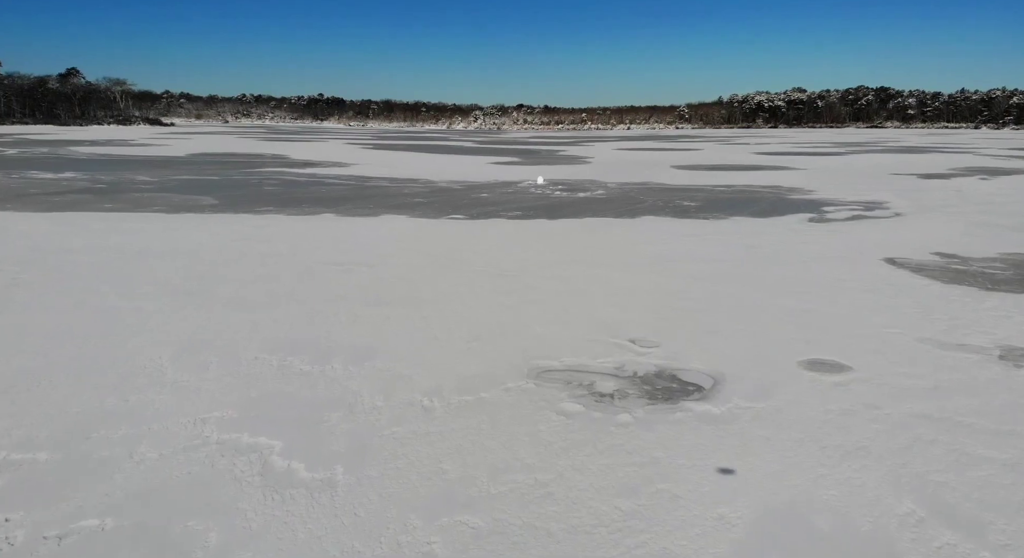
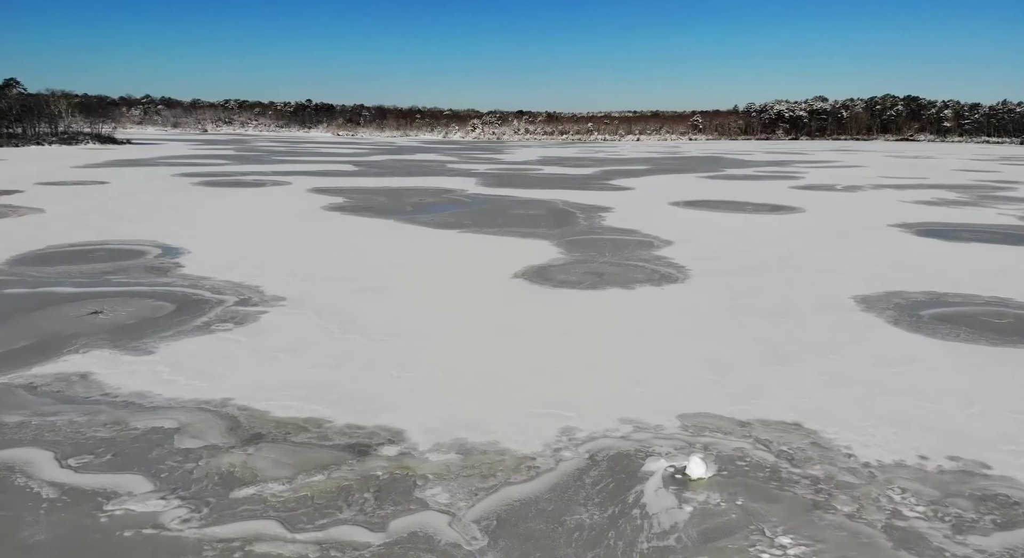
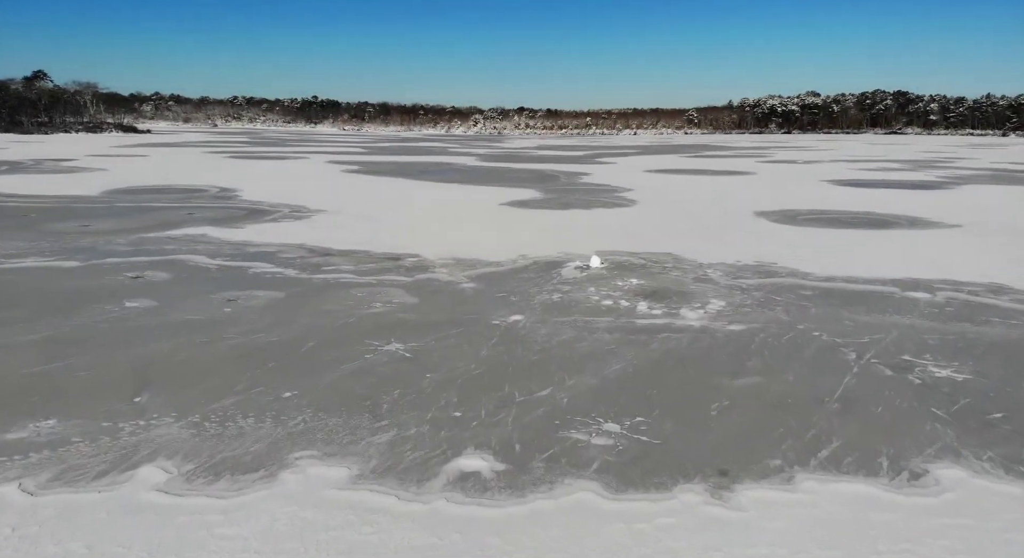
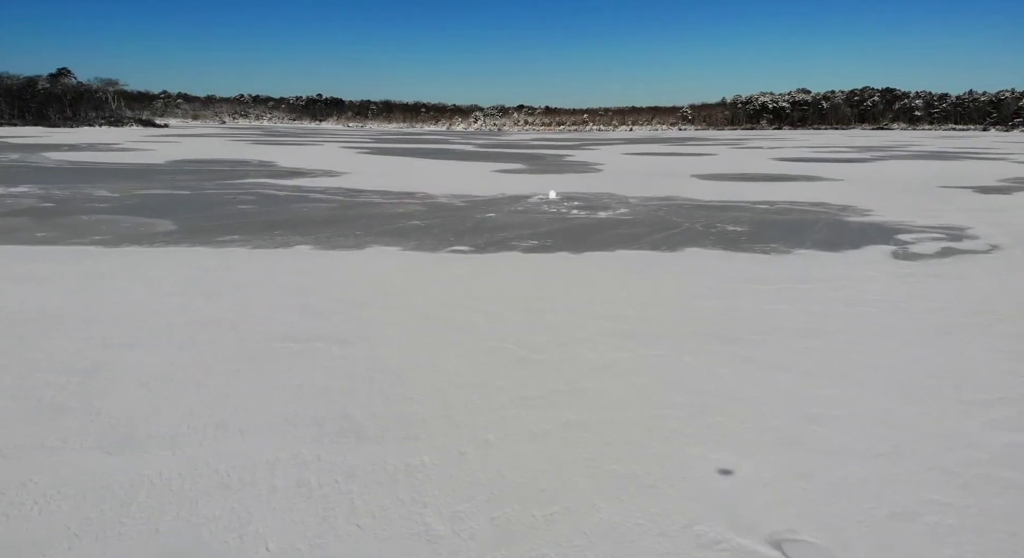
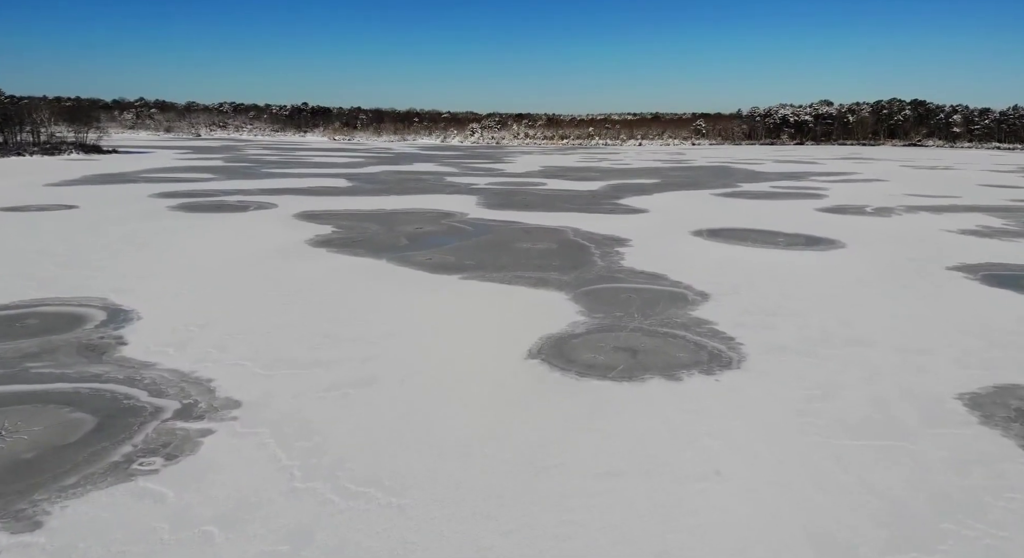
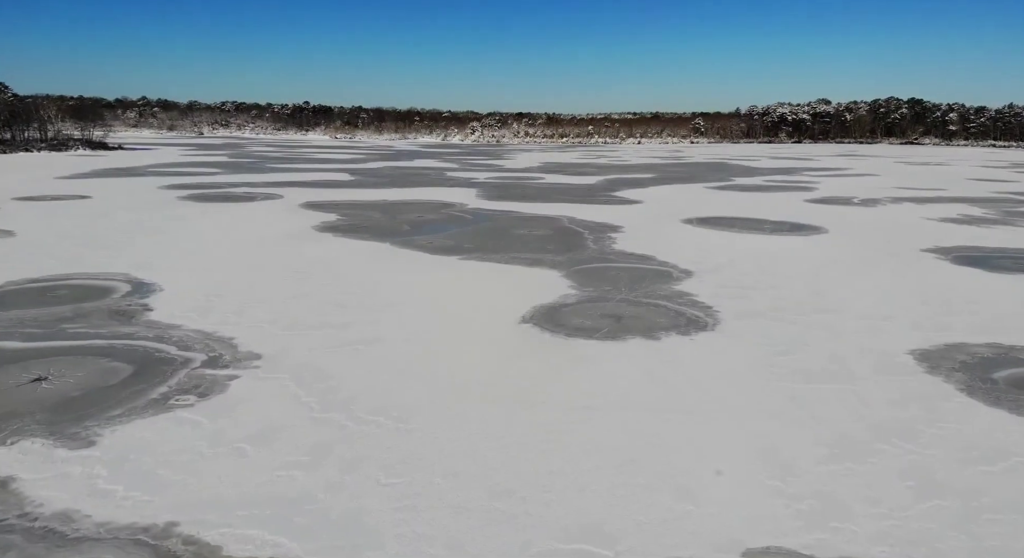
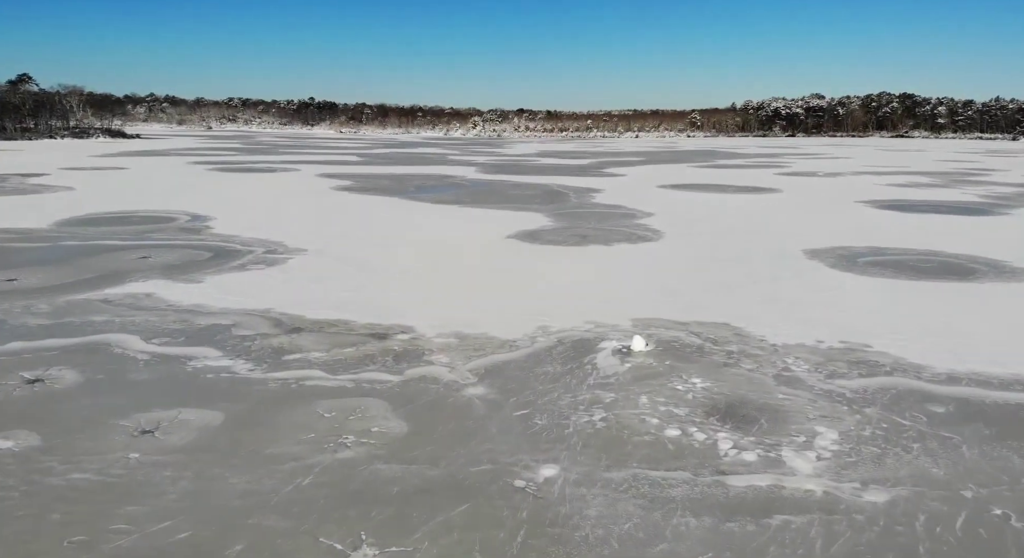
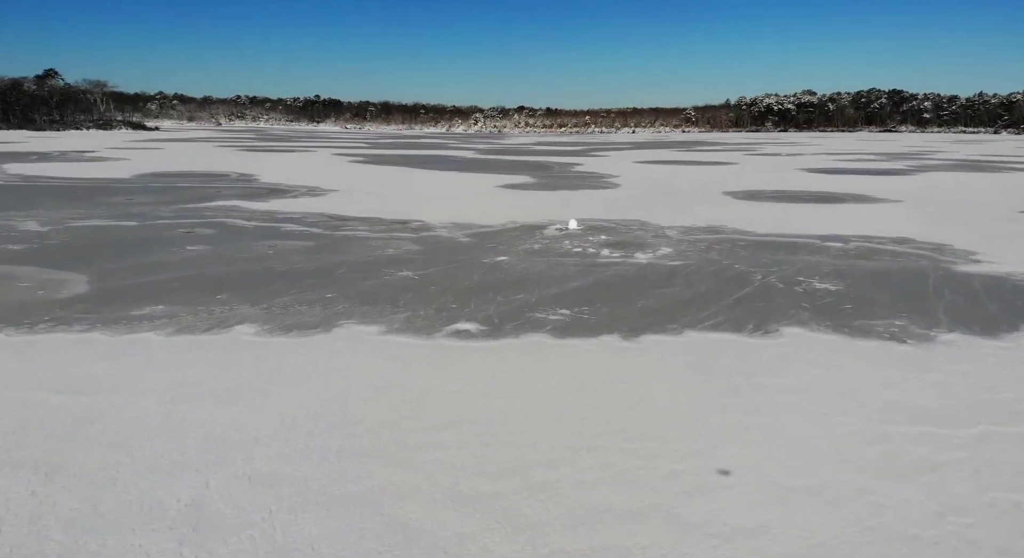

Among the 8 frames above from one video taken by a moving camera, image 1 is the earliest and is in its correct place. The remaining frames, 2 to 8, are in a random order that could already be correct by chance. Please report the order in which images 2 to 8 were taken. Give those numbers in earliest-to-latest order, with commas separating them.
4, 8, 3, 7, 2, 6, 5
